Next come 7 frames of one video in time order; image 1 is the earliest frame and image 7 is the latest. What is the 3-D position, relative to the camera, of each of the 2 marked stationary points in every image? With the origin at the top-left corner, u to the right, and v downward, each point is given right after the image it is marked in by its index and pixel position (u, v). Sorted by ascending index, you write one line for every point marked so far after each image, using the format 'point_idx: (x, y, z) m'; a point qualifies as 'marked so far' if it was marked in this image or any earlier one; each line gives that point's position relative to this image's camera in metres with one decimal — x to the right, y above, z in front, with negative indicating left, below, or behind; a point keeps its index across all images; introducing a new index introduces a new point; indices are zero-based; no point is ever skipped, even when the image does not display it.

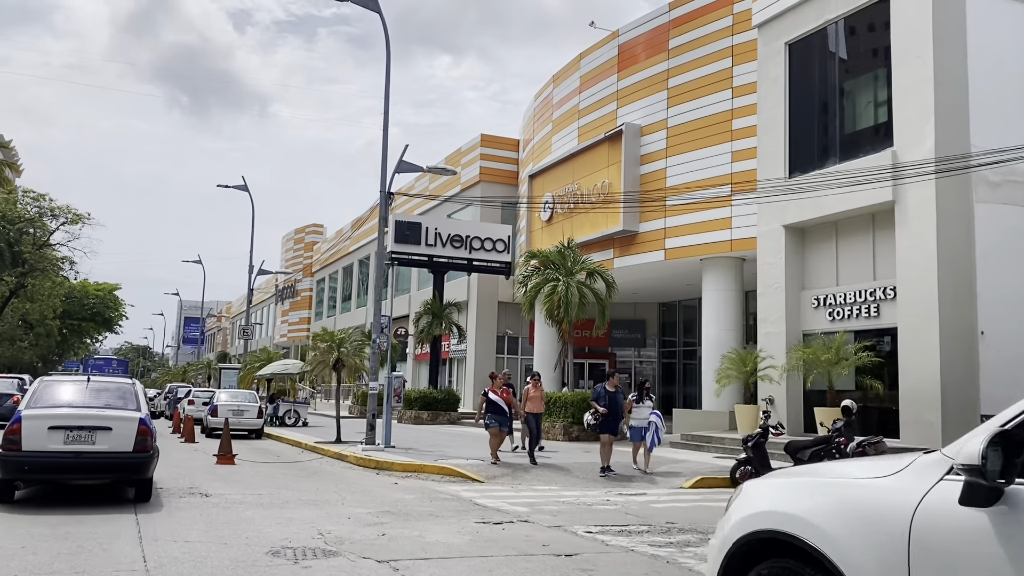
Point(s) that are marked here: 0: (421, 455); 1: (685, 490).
0: (-1.8, -3.2, +16.1) m
1: (+2.6, -3.0, +12.4) m
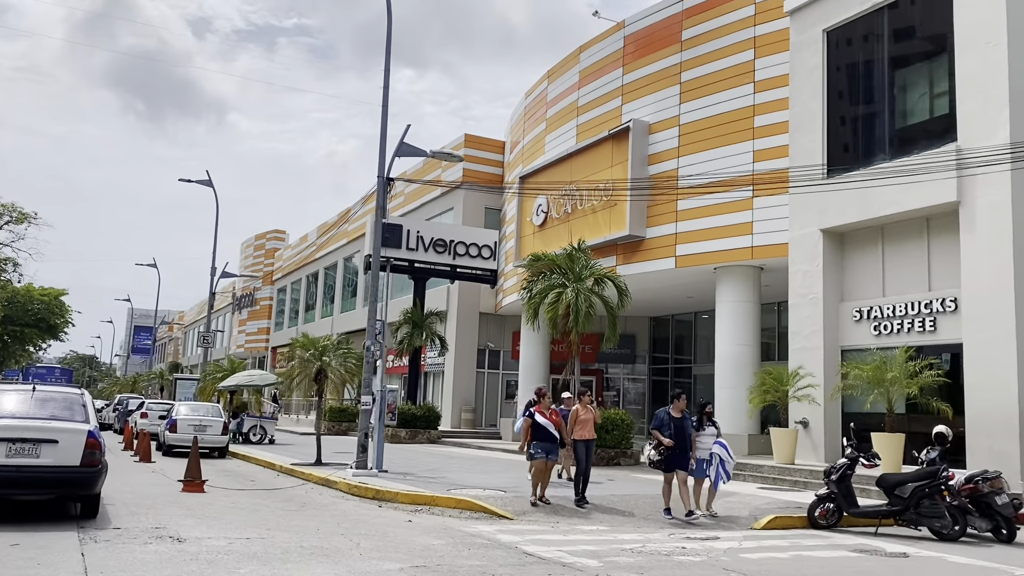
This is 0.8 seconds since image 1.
0: (-1.5, -3.2, +13.7) m
1: (+3.1, -3.0, +10.2) m
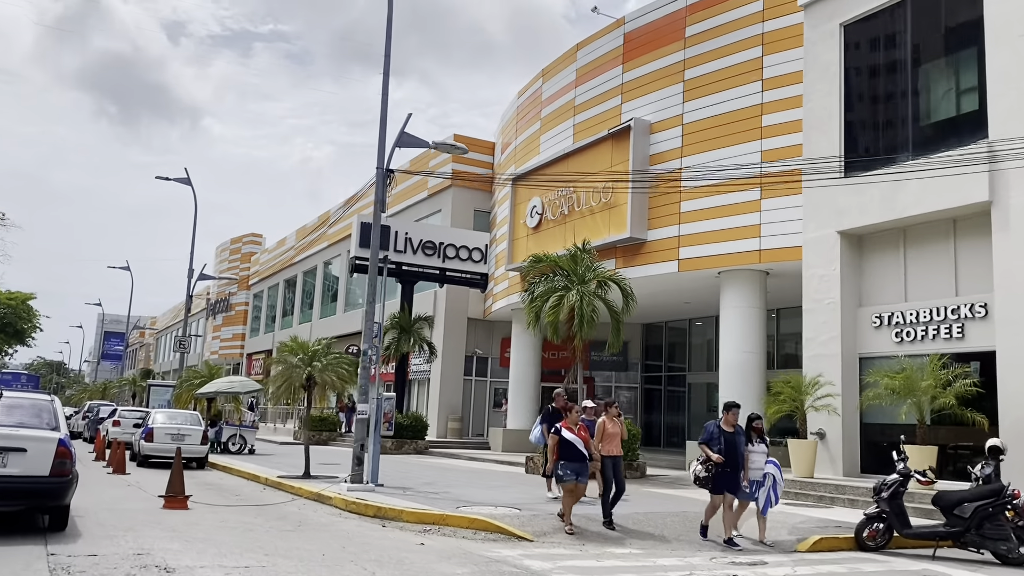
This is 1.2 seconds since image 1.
0: (-1.3, -3.2, +12.6) m
1: (+3.3, -3.0, +9.3) m
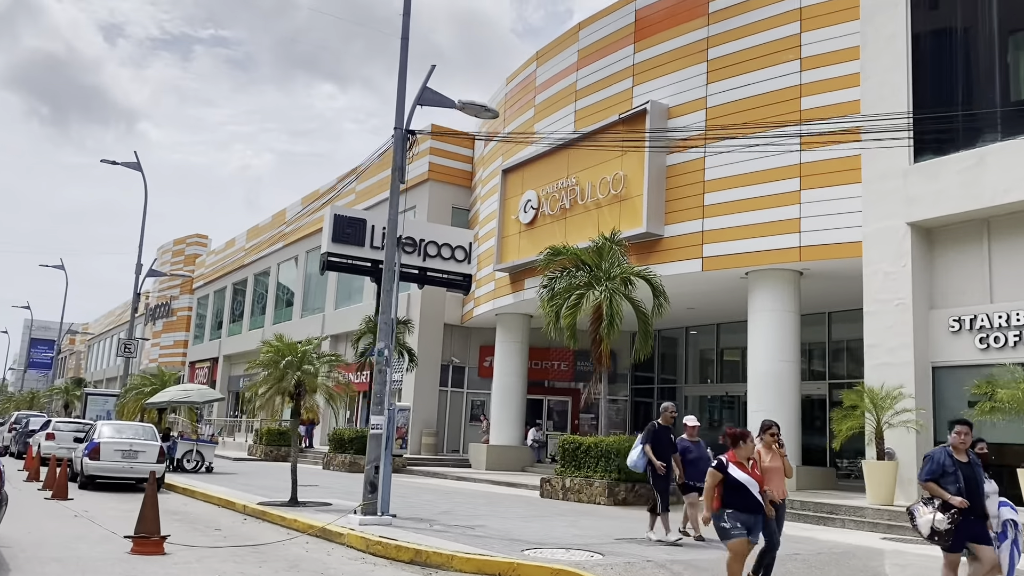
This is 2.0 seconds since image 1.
0: (-0.5, -3.0, +10.0) m
1: (+4.3, -2.8, +7.0) m
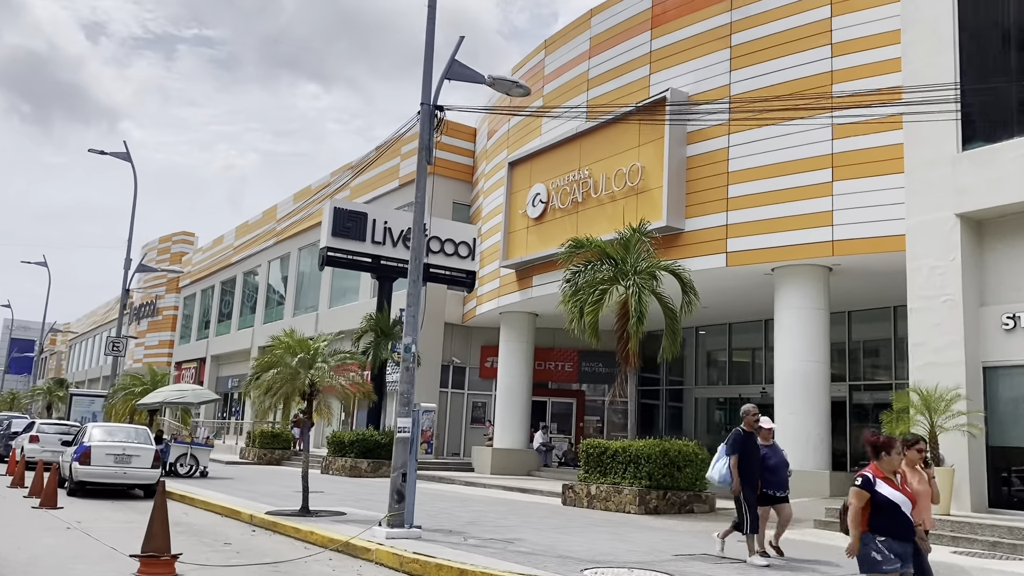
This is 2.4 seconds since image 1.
0: (0.0, -2.9, +9.0) m
1: (+4.9, -2.7, +6.1) m
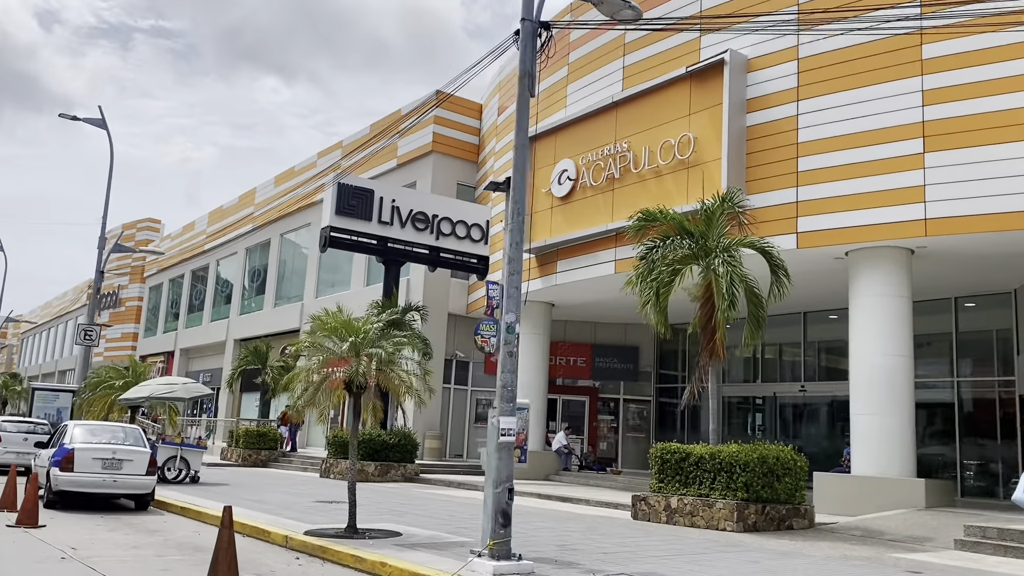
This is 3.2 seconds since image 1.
0: (+1.3, -2.5, +6.7) m
1: (+6.4, -2.4, +4.0) m
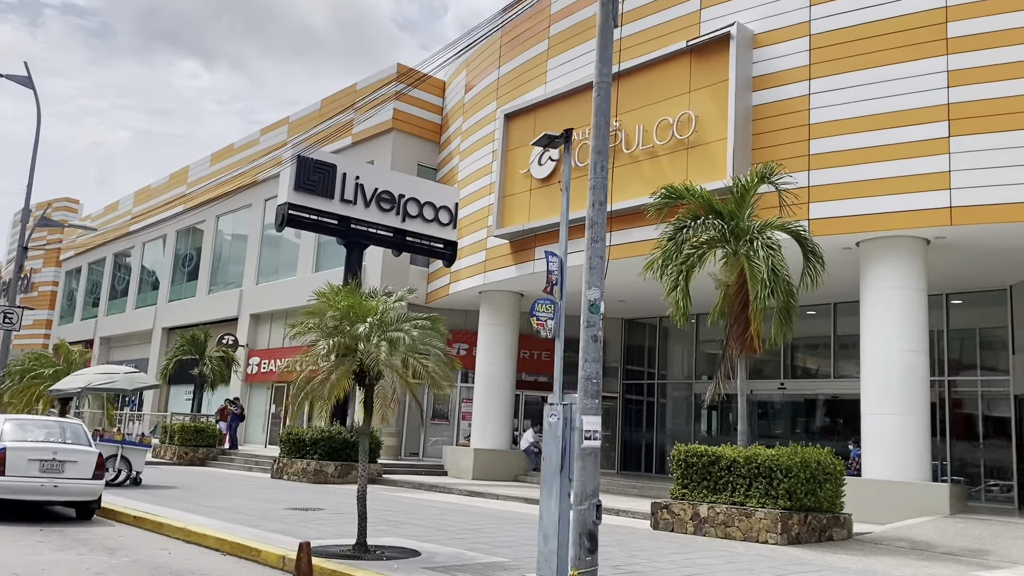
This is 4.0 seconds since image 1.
0: (+2.1, -2.3, +5.3) m
1: (+7.3, -2.3, +3.1) m
